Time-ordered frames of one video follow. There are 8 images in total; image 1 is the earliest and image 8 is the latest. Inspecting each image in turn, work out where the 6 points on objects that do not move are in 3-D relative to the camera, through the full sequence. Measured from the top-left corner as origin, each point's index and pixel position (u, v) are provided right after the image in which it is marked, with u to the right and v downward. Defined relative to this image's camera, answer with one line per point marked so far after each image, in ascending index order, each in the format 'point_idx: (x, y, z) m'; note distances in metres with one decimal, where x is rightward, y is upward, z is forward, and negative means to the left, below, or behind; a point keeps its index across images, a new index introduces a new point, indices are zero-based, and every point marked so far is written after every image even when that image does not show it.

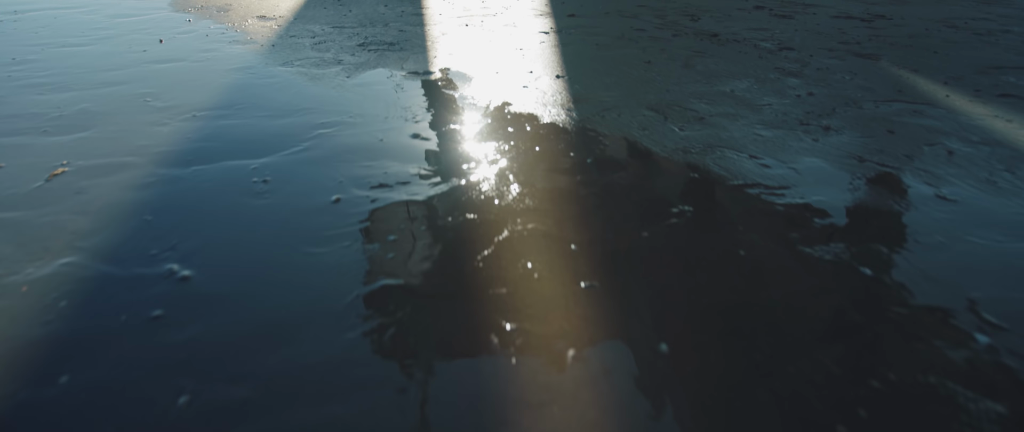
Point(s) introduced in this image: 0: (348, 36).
0: (-0.6, +0.7, +2.9) m
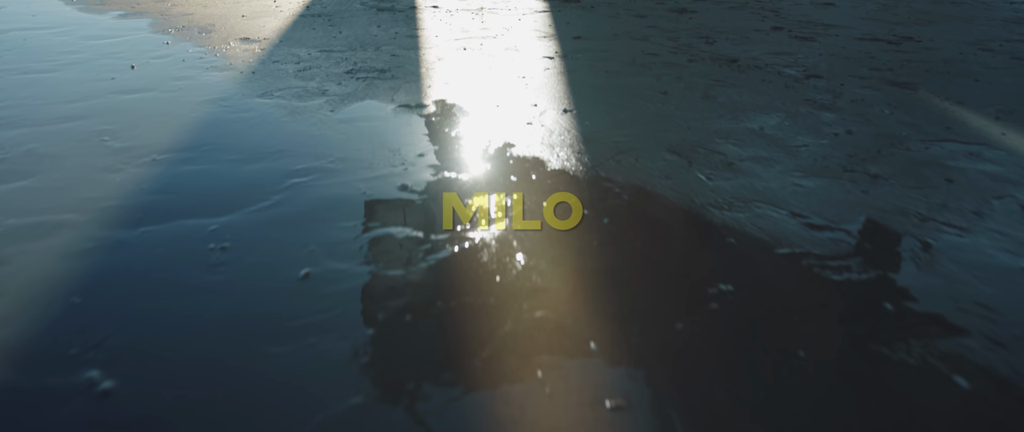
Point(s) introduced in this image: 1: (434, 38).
0: (-0.6, +0.6, +2.7) m
1: (-0.3, +0.7, +3.0) m
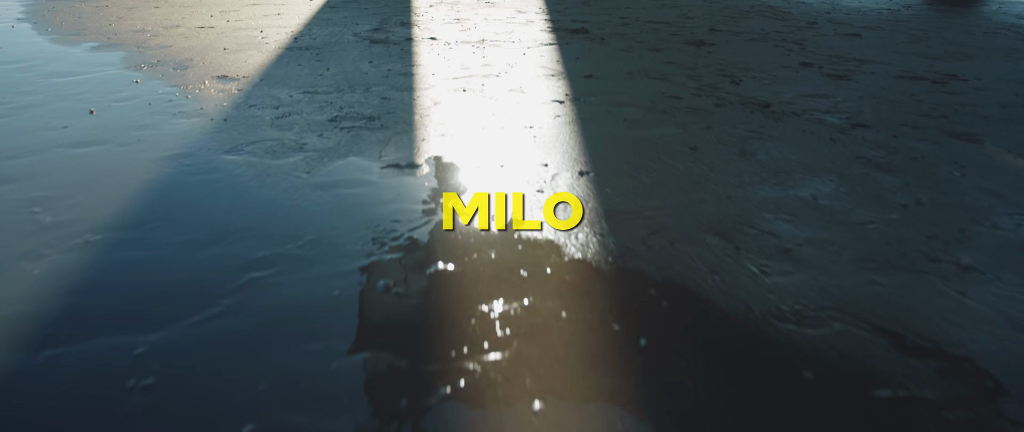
0: (-0.6, +0.4, +2.4) m
1: (-0.3, +0.5, +2.7) m
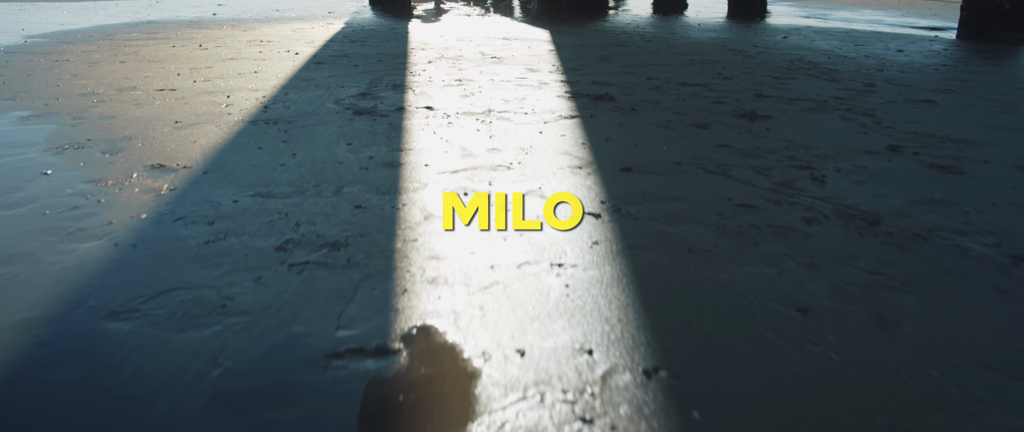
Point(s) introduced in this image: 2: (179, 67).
0: (-0.6, 0.0, +1.8) m
1: (-0.3, +0.1, +2.1) m
2: (-1.9, +0.9, +4.3) m
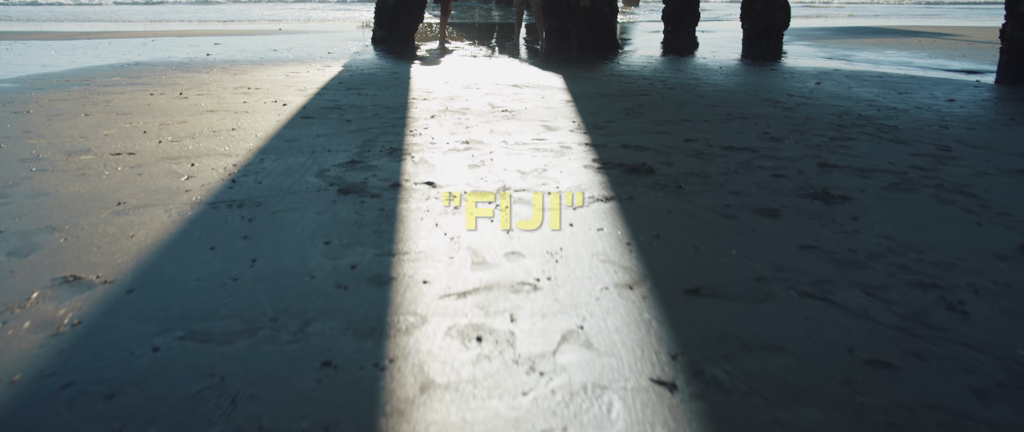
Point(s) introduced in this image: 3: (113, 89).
0: (-0.5, -0.3, +1.2) m
1: (-0.2, -0.2, +1.6) m
2: (-1.9, +0.5, +3.8) m
3: (-2.8, +0.9, +5.2) m
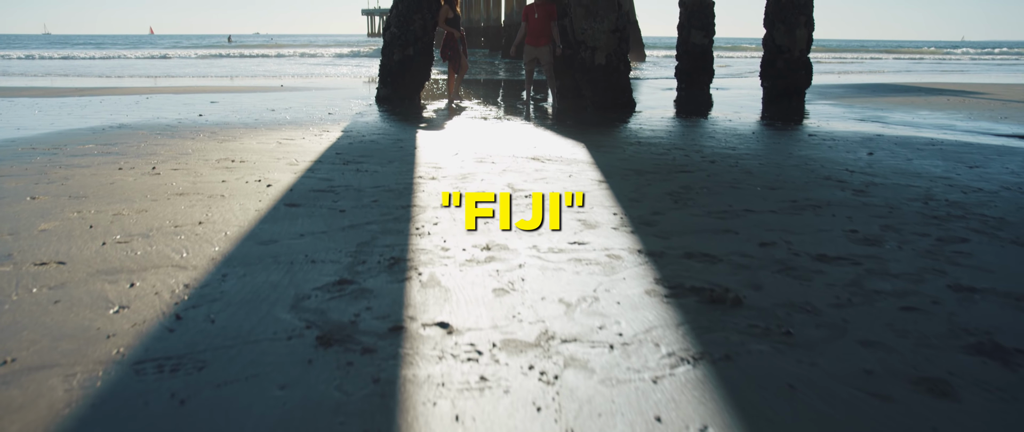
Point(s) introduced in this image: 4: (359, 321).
0: (-0.4, -0.6, +0.5) m
1: (-0.1, -0.5, +0.9) m
2: (-1.7, 0.0, +3.1) m
3: (-2.7, +0.3, +4.6) m
4: (-0.4, -0.3, +1.8) m
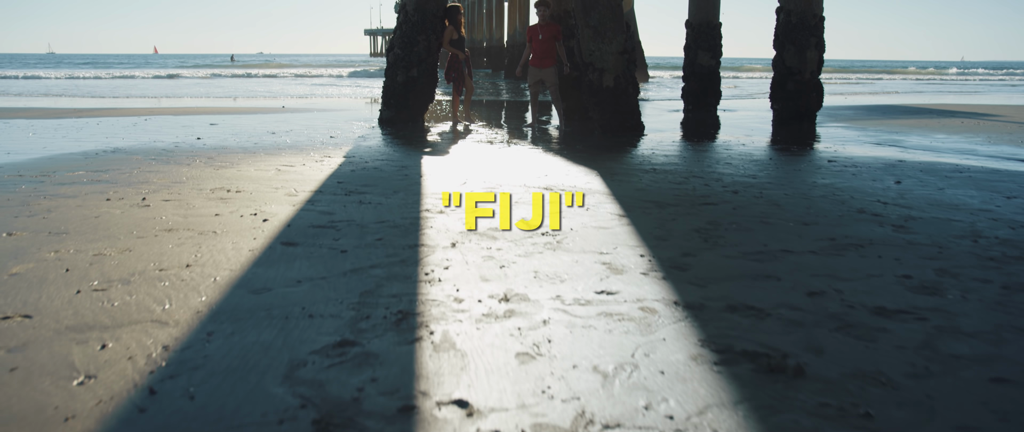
0: (-0.4, -0.7, +0.2) m
1: (0.0, -0.6, +0.6) m
2: (-1.7, -0.1, +2.9) m
3: (-2.6, +0.2, +4.4) m
4: (-0.3, -0.4, +1.6) m
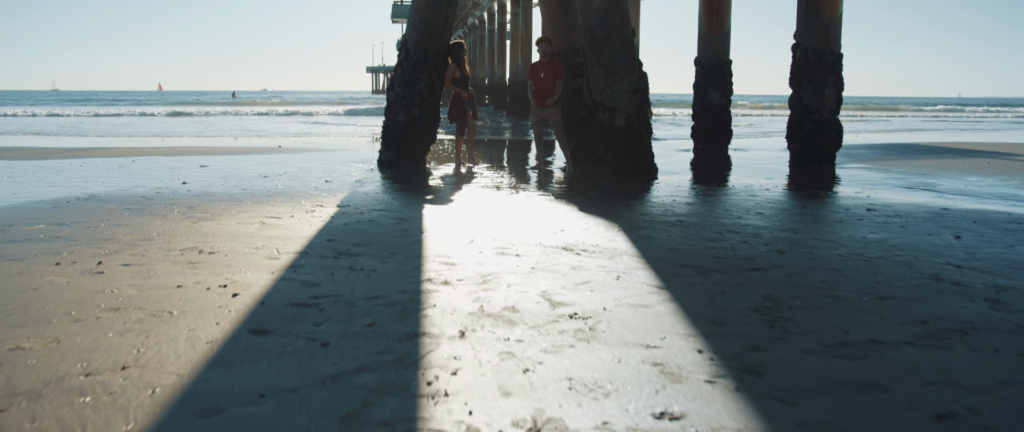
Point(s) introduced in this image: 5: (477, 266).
0: (-0.3, -0.8, -0.4) m
1: (0.0, -0.7, 0.0) m
2: (-1.6, -0.4, +2.3) m
3: (-2.5, -0.2, +3.8) m
4: (-0.2, -0.6, +1.0) m
5: (-0.2, -0.2, +3.3) m
